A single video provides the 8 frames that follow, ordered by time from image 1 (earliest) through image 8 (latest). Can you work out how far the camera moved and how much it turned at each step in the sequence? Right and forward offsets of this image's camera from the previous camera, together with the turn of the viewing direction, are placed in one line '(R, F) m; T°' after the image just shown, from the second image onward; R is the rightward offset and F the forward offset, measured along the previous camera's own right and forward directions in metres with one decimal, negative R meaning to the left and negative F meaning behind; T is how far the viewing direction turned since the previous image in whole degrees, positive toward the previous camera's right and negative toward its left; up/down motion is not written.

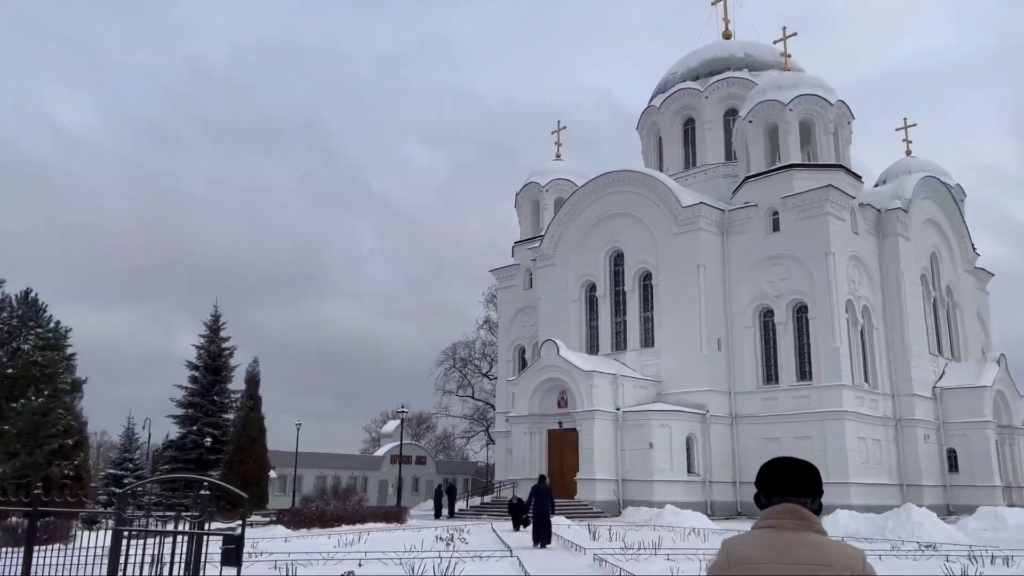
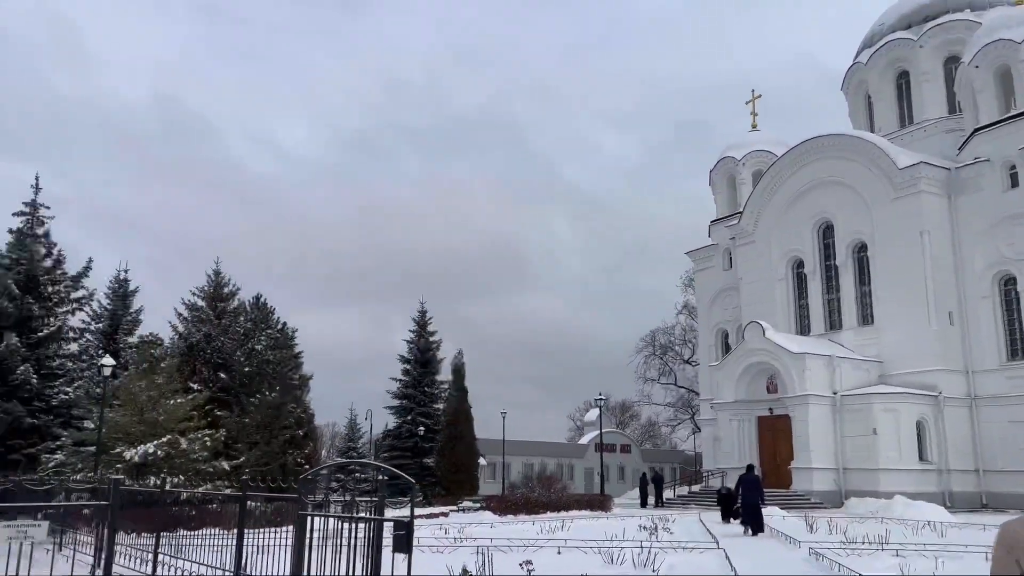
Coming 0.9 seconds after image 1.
(+0.2, +0.4) m; -14°
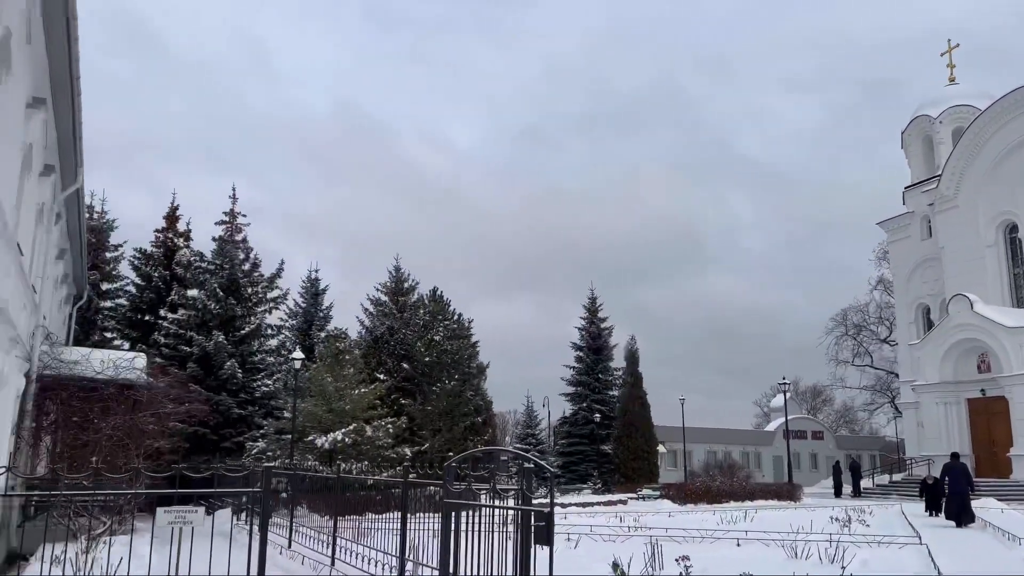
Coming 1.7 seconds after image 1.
(+0.2, +0.3) m; -12°
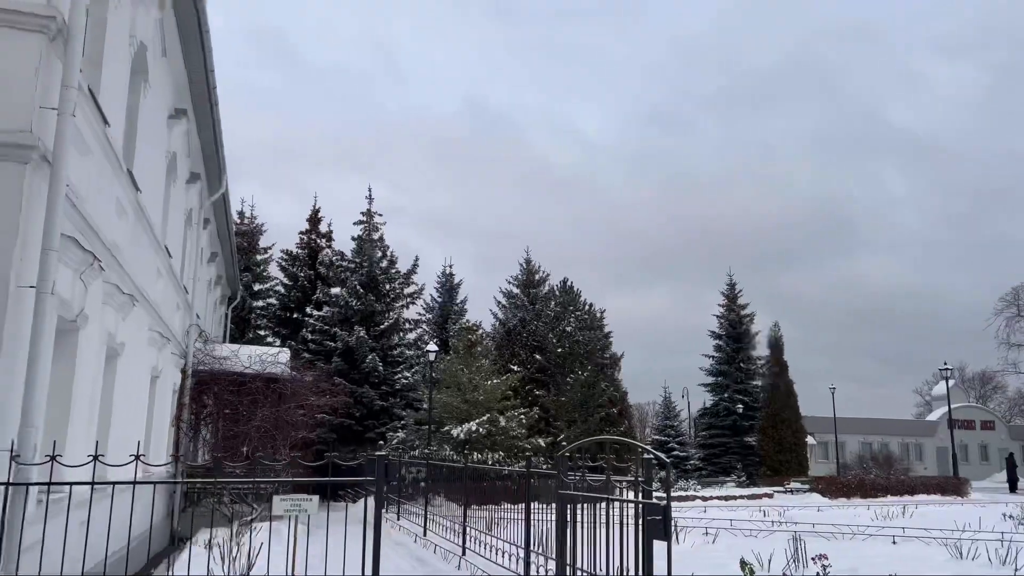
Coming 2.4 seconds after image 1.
(+0.2, +0.2) m; -10°
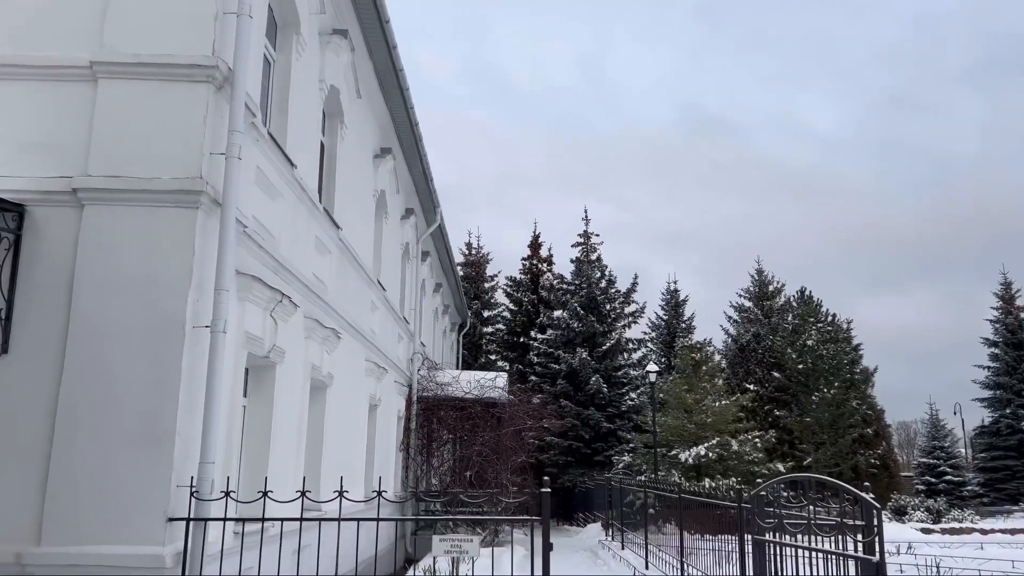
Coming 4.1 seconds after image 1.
(+0.4, +0.6) m; -16°
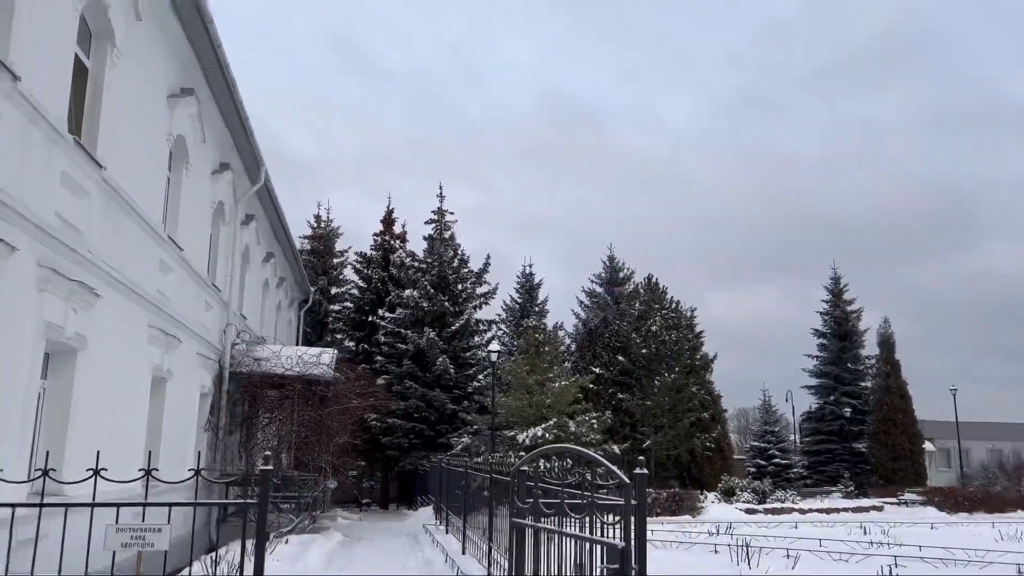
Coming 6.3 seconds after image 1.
(+0.7, +0.7) m; +9°
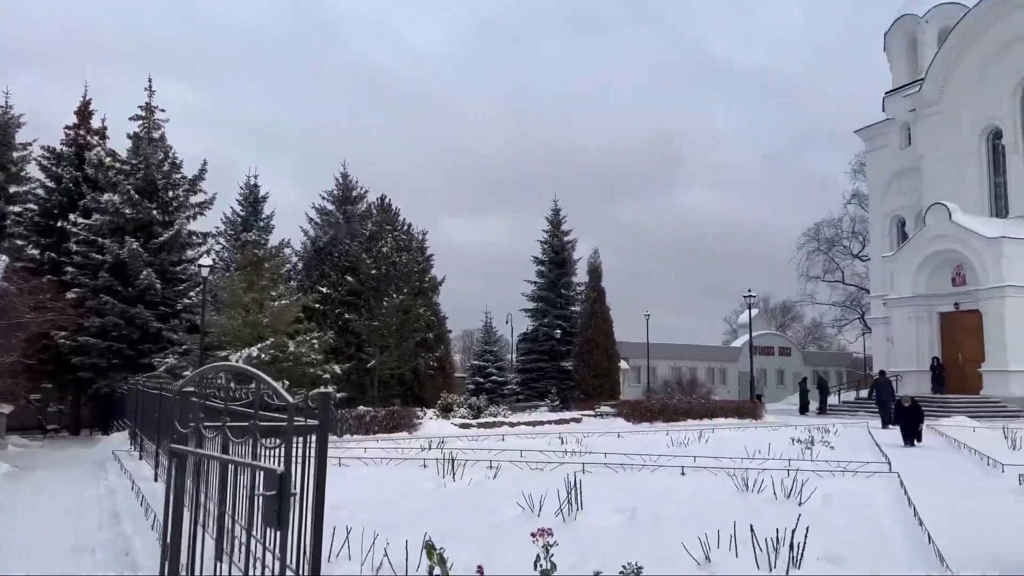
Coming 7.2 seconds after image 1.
(+0.3, +0.2) m; +19°
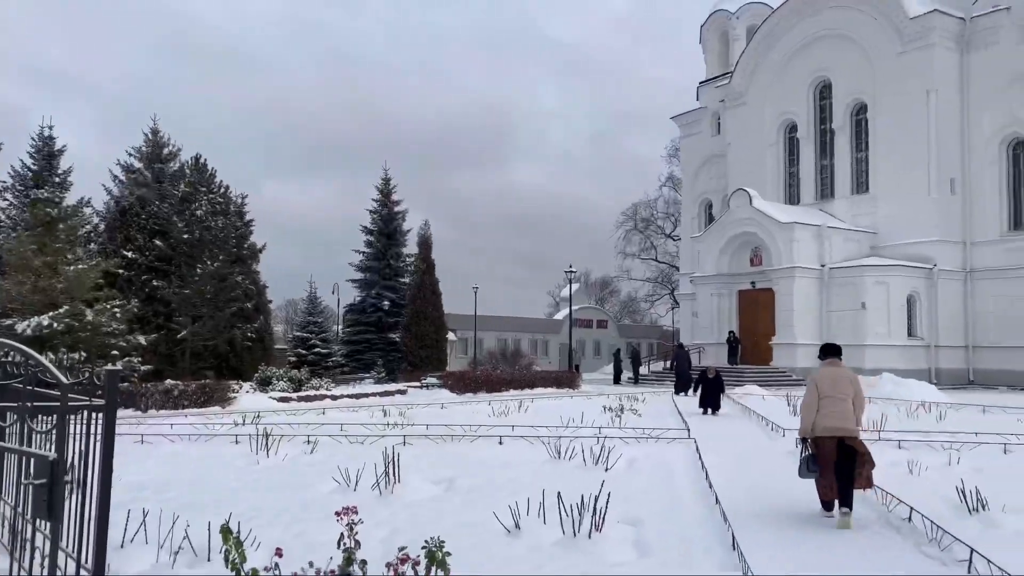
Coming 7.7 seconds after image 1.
(+0.1, 0.0) m; +12°
